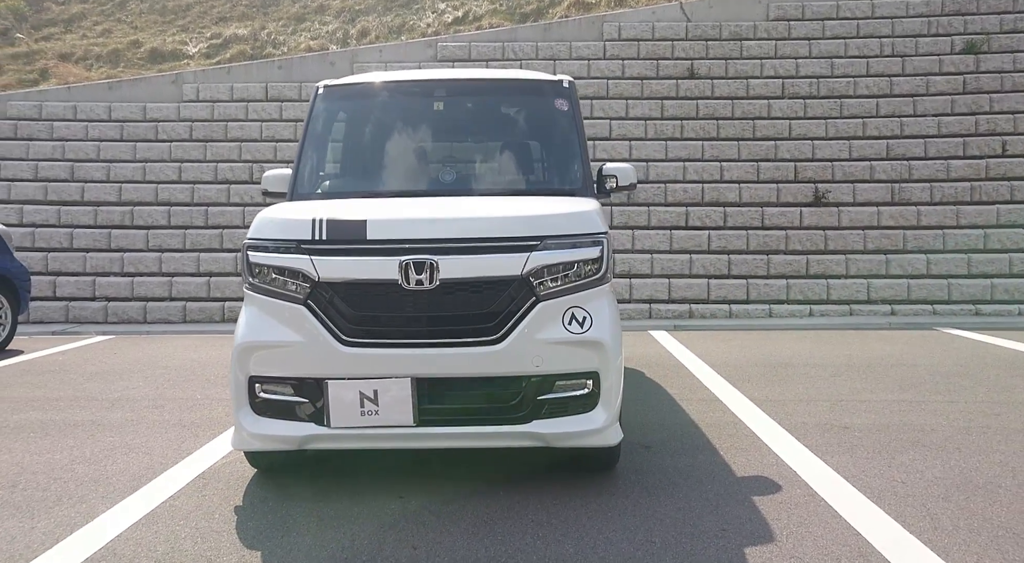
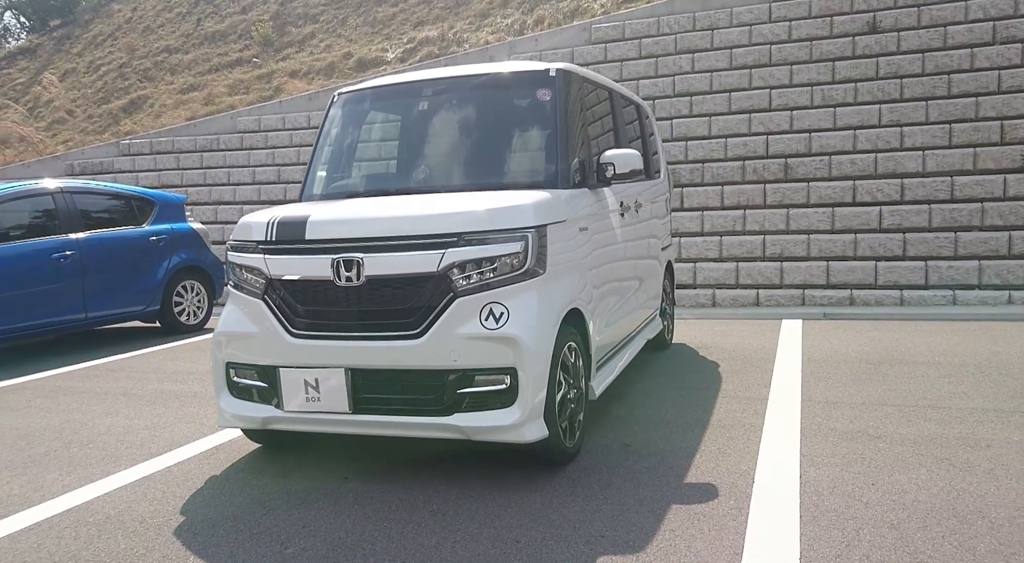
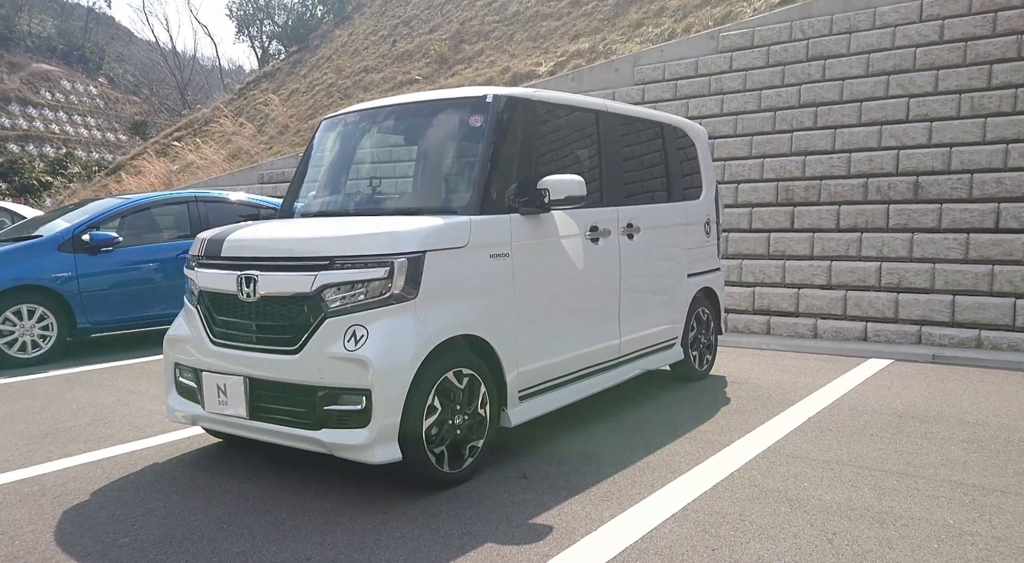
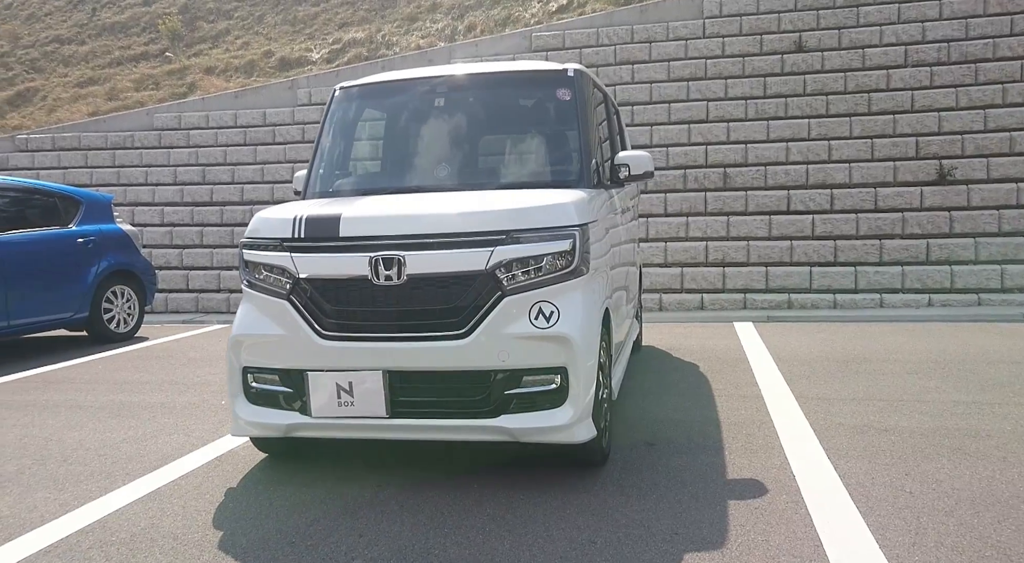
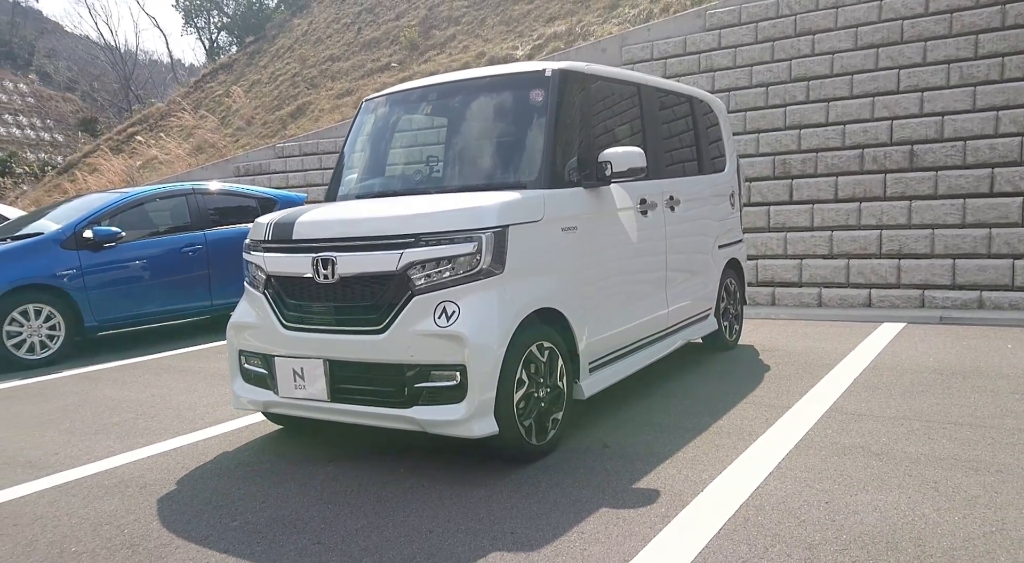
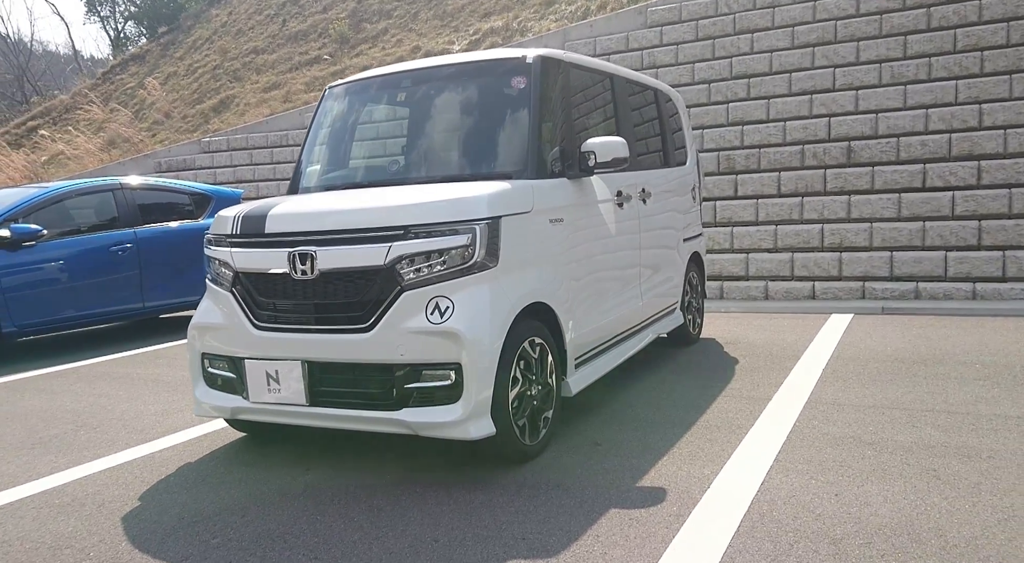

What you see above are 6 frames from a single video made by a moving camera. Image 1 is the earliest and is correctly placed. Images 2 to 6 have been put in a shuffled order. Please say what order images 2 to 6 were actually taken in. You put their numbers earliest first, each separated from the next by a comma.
4, 2, 6, 5, 3
